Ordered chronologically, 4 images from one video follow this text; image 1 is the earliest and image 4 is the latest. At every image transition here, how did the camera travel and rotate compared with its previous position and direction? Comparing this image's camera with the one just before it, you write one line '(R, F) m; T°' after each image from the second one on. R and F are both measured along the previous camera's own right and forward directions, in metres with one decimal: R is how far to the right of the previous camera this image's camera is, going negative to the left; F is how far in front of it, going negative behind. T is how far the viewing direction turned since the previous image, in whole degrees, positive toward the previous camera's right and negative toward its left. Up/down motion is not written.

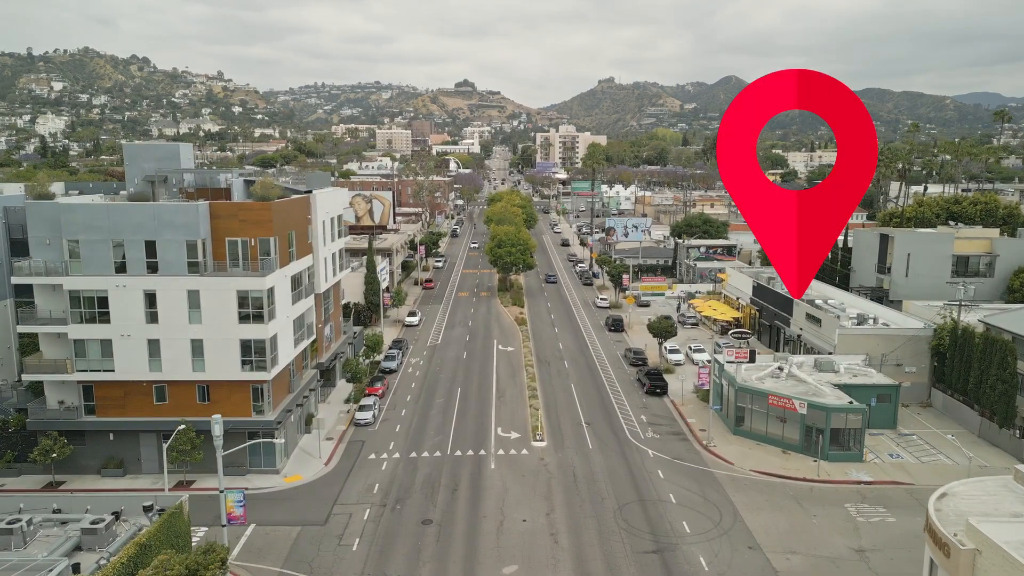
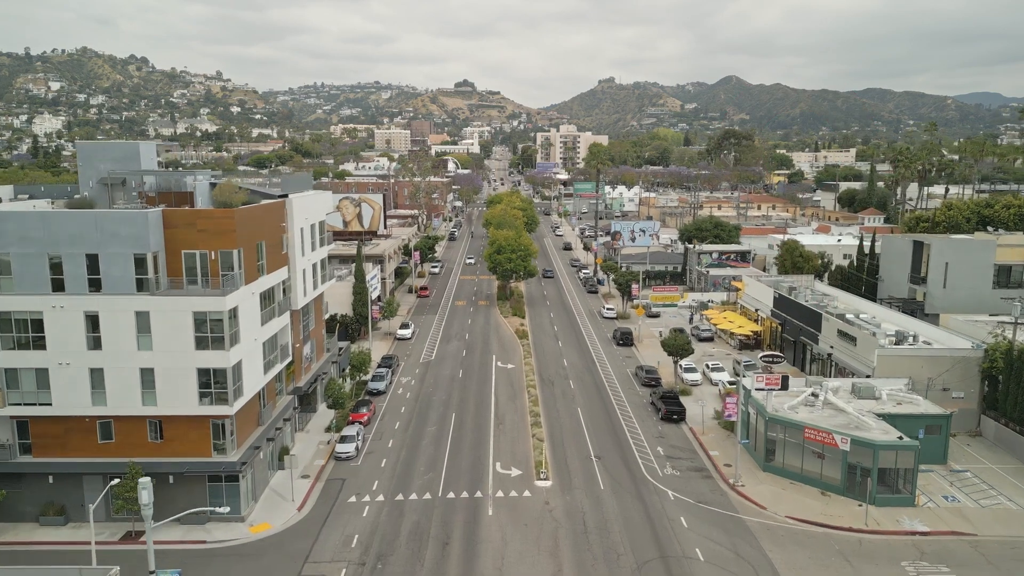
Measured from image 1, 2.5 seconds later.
(0.0, +4.9) m; 0°
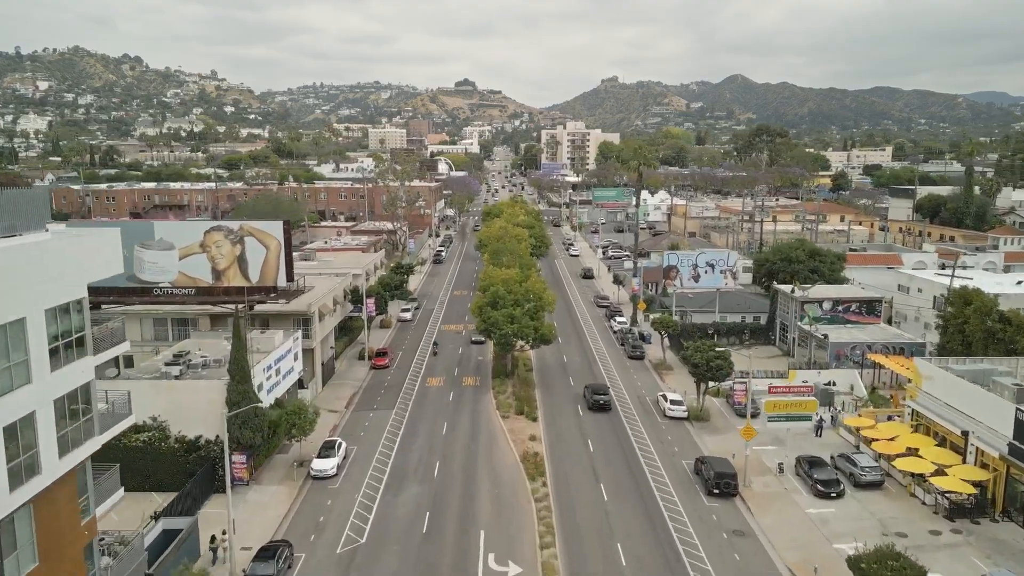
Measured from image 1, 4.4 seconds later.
(-0.1, +27.1) m; 0°
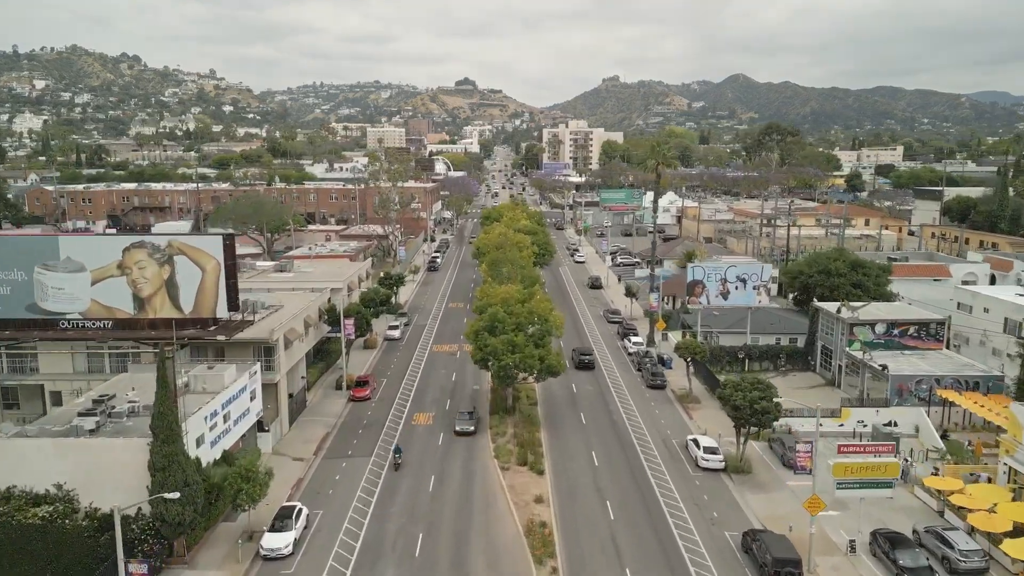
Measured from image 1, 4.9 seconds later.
(0.0, +7.2) m; 0°
